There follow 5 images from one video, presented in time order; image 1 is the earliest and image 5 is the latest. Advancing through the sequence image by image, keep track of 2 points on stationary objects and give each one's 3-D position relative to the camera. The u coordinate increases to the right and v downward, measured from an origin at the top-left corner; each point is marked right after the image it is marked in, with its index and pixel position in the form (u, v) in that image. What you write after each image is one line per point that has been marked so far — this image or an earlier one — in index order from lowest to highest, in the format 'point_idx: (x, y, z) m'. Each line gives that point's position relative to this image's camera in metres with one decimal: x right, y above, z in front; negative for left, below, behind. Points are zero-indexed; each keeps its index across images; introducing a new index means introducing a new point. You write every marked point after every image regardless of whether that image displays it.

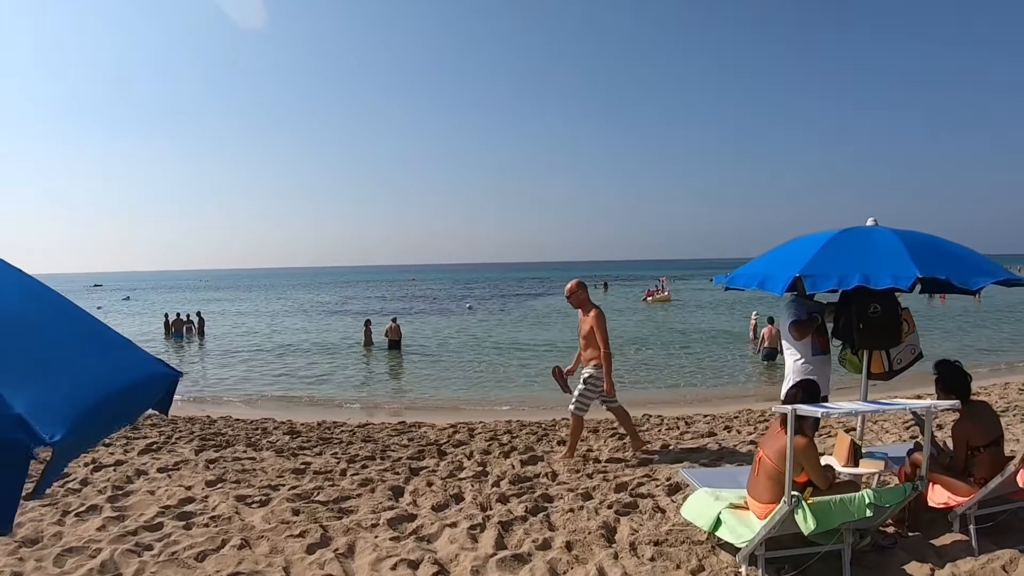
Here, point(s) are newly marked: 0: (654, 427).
0: (+1.8, -1.8, +7.3) m
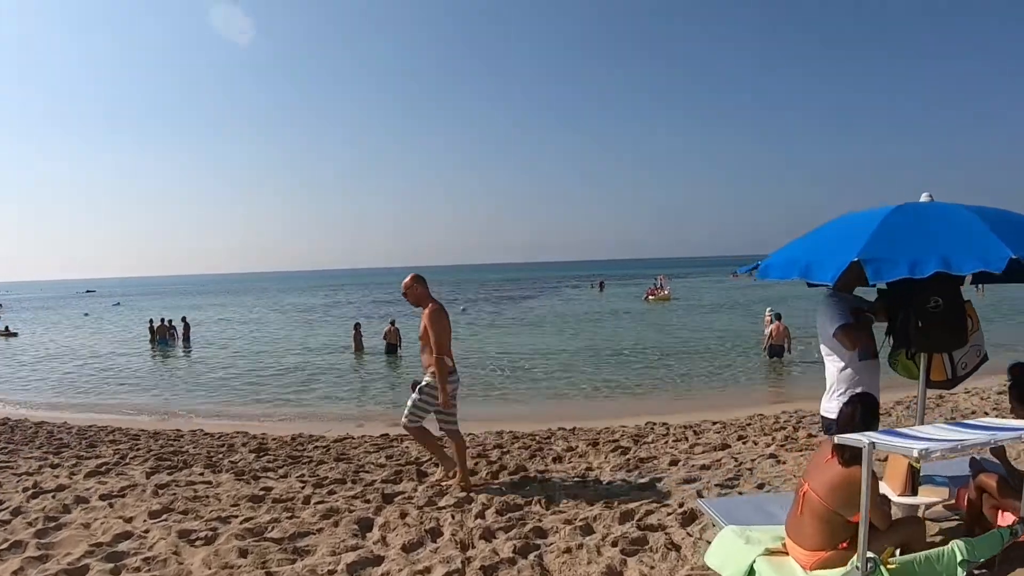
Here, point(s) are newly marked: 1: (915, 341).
0: (+1.7, -1.7, +6.6) m
1: (+2.2, -0.3, +3.1) m
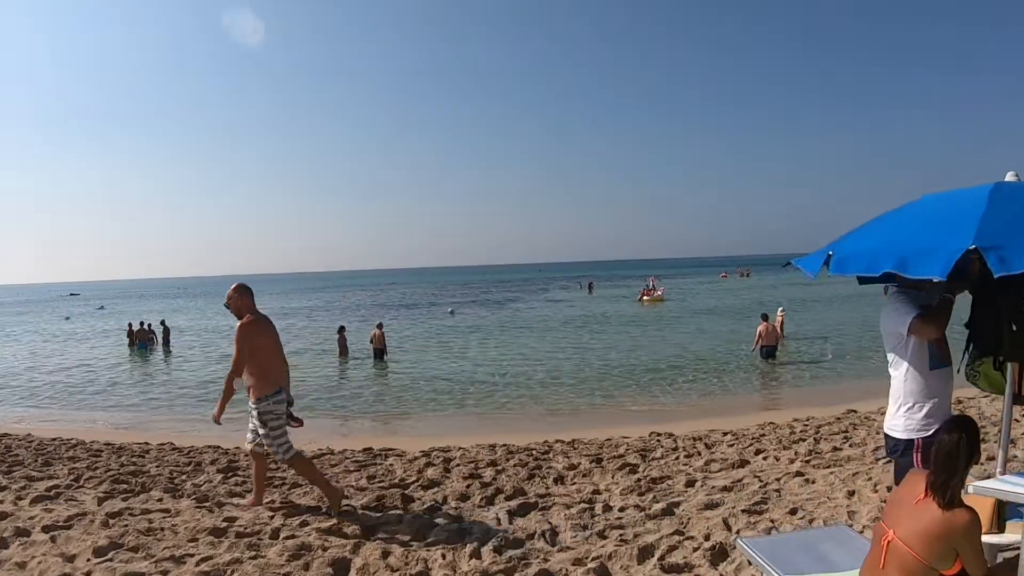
0: (+1.7, -1.7, +6.0) m
1: (+2.2, -0.3, +2.5) m
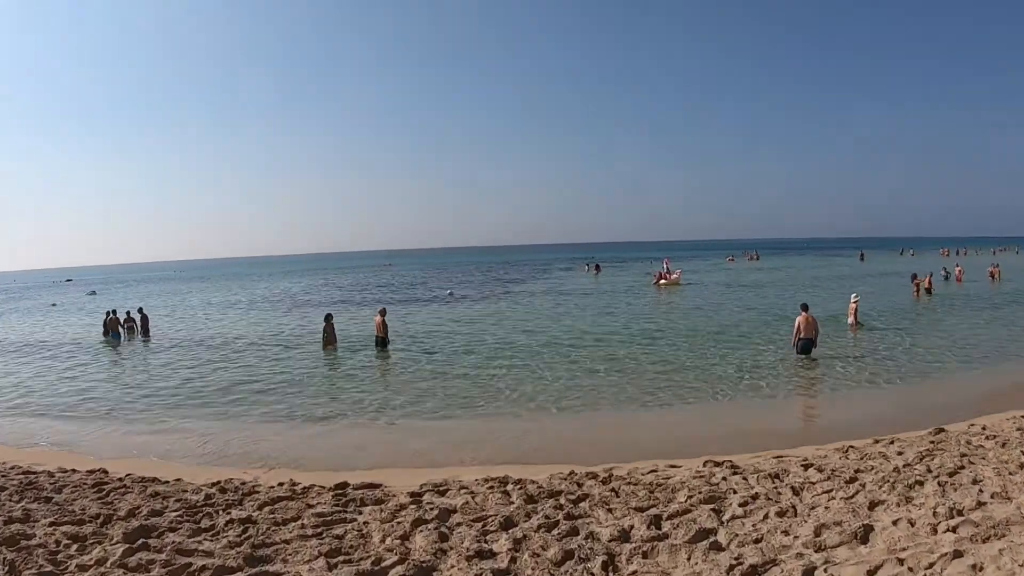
0: (+1.8, -1.7, +4.3) m
1: (+2.3, -0.3, +0.8) m
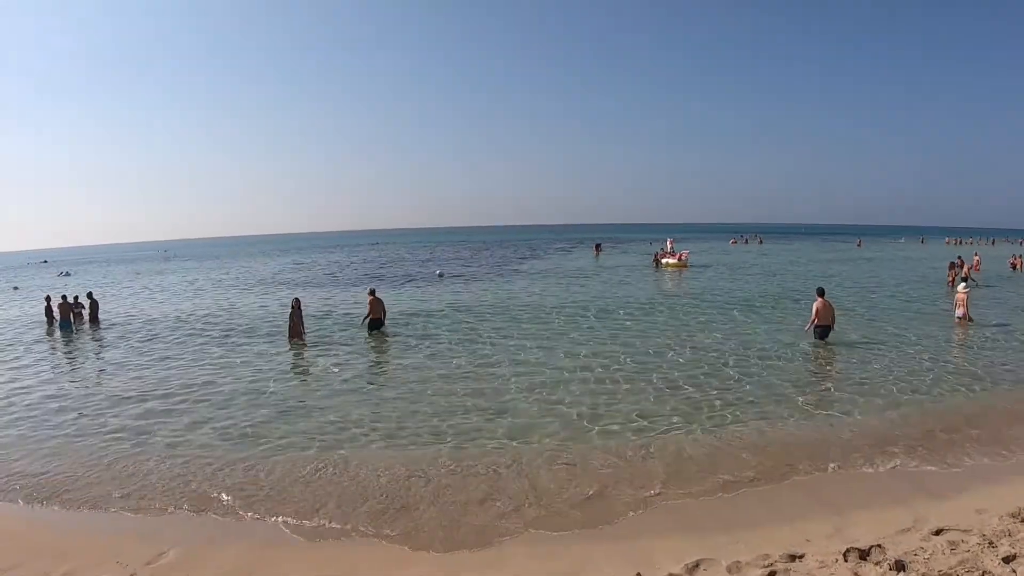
0: (+2.0, -1.6, +2.0) m
1: (+2.6, -0.4, -1.5) m
